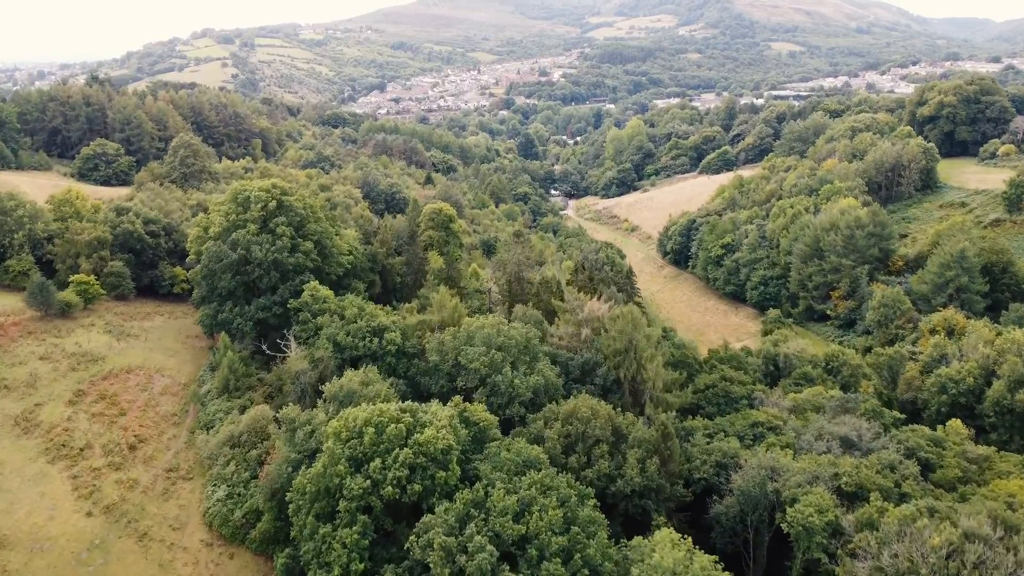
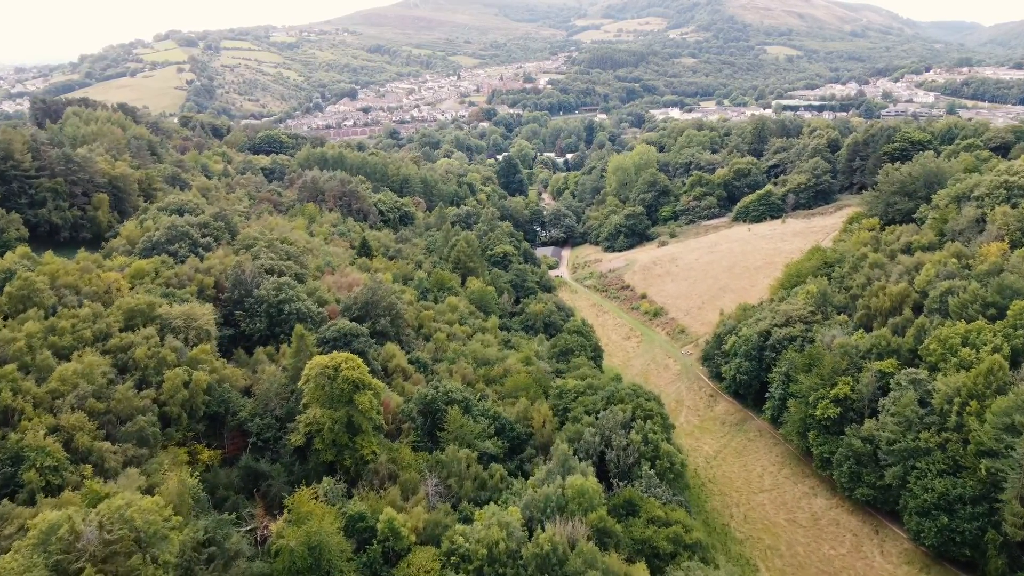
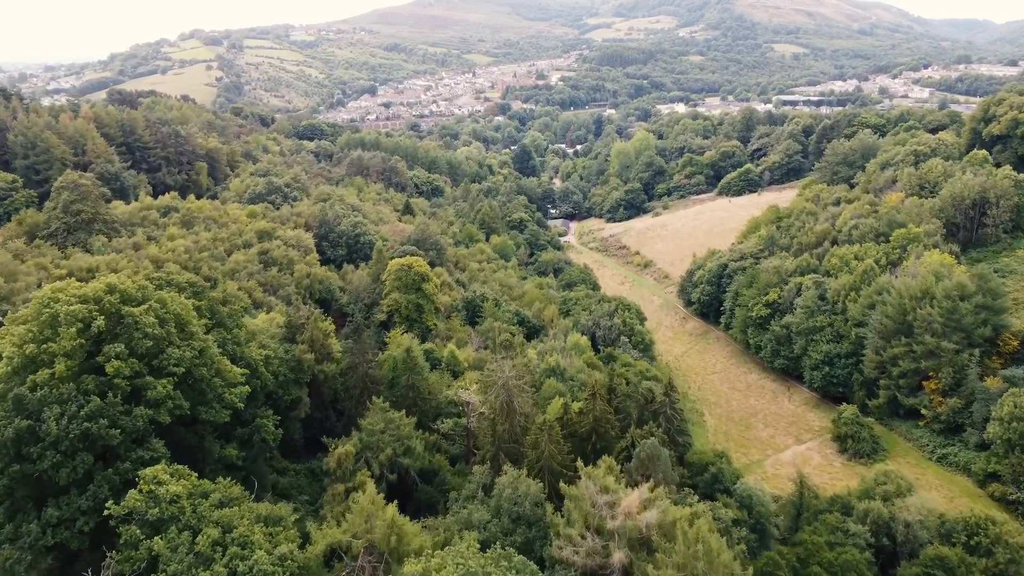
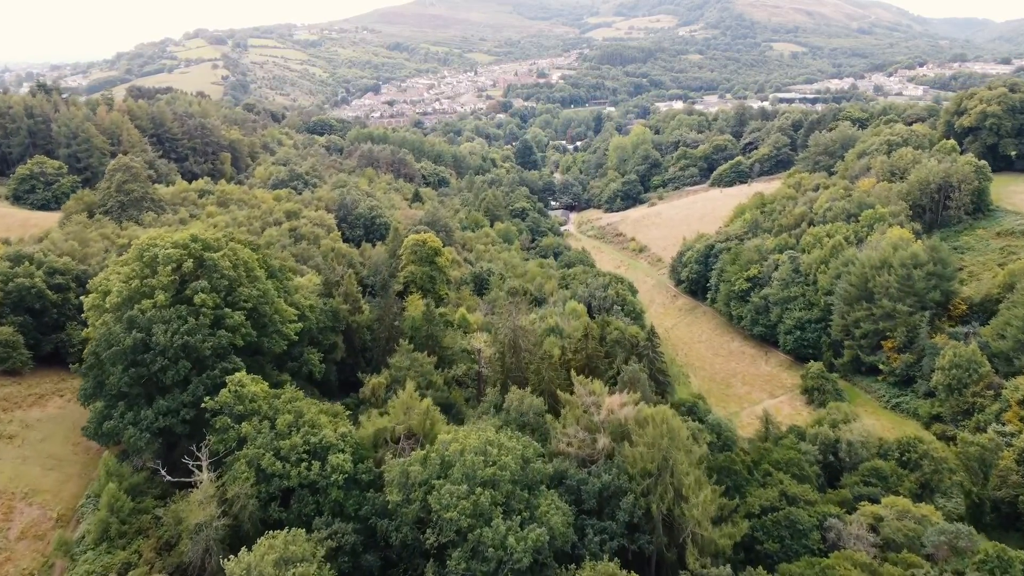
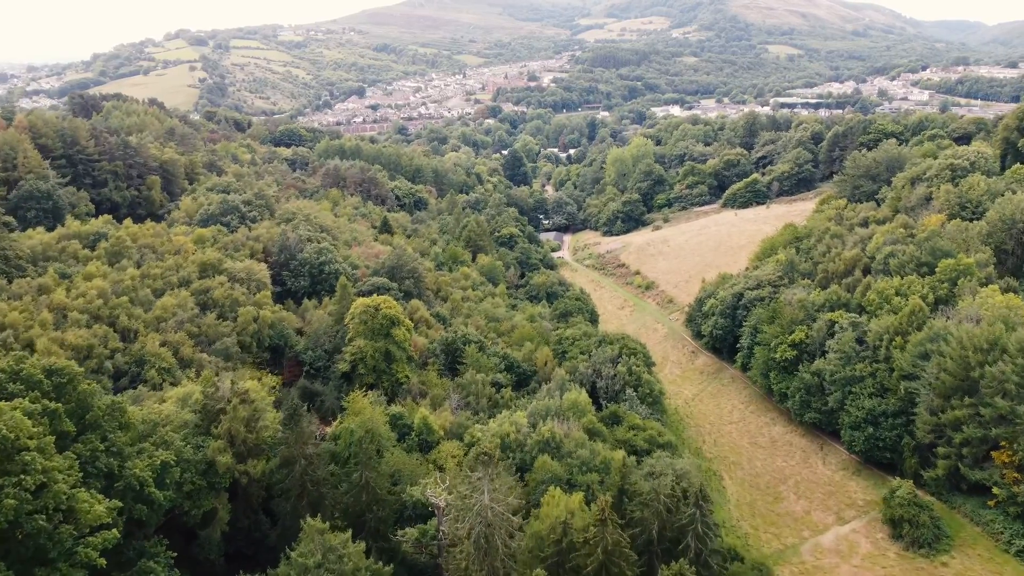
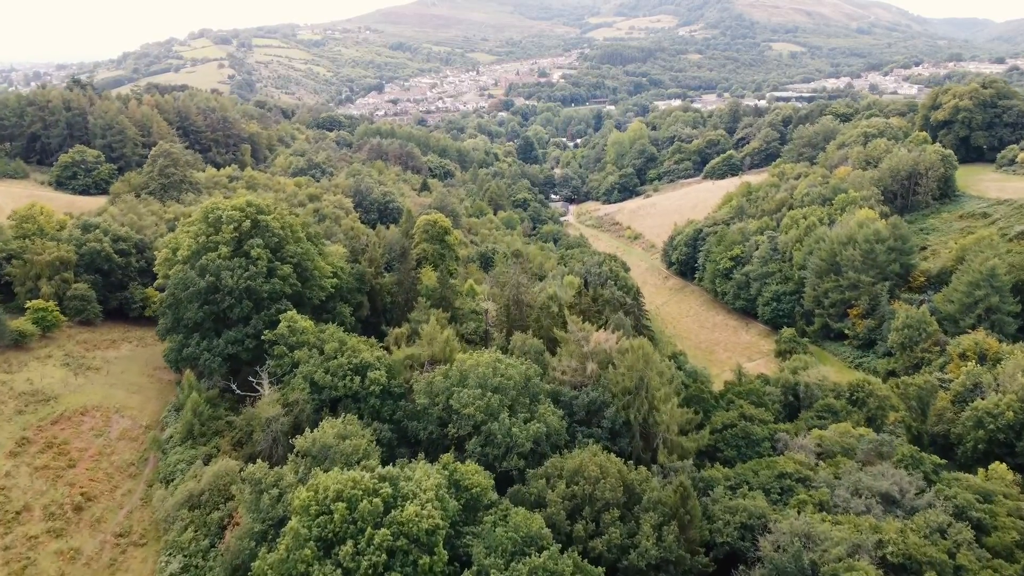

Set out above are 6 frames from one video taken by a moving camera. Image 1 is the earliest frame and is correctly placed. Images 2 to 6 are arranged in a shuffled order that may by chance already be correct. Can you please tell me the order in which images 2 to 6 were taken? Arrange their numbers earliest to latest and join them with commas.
6, 4, 3, 5, 2
